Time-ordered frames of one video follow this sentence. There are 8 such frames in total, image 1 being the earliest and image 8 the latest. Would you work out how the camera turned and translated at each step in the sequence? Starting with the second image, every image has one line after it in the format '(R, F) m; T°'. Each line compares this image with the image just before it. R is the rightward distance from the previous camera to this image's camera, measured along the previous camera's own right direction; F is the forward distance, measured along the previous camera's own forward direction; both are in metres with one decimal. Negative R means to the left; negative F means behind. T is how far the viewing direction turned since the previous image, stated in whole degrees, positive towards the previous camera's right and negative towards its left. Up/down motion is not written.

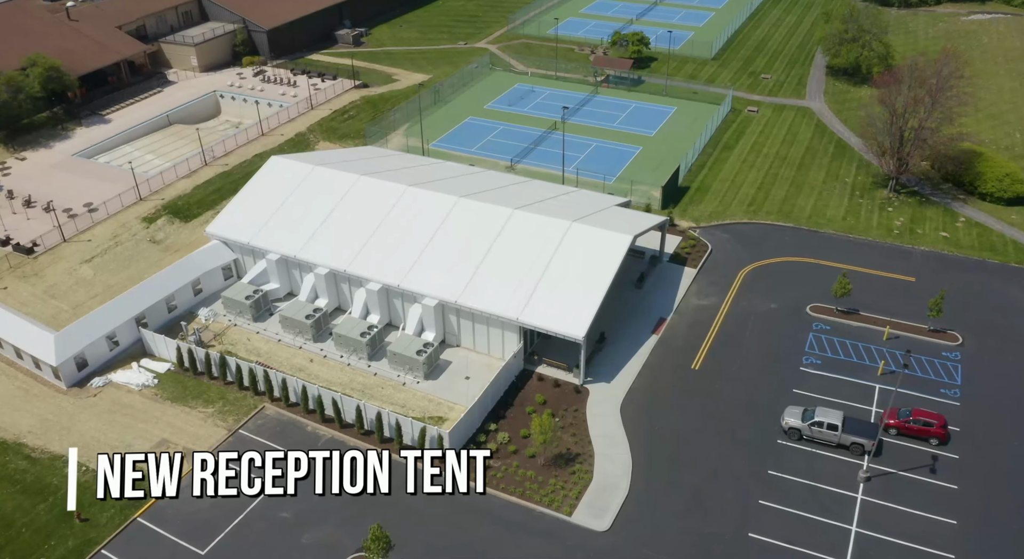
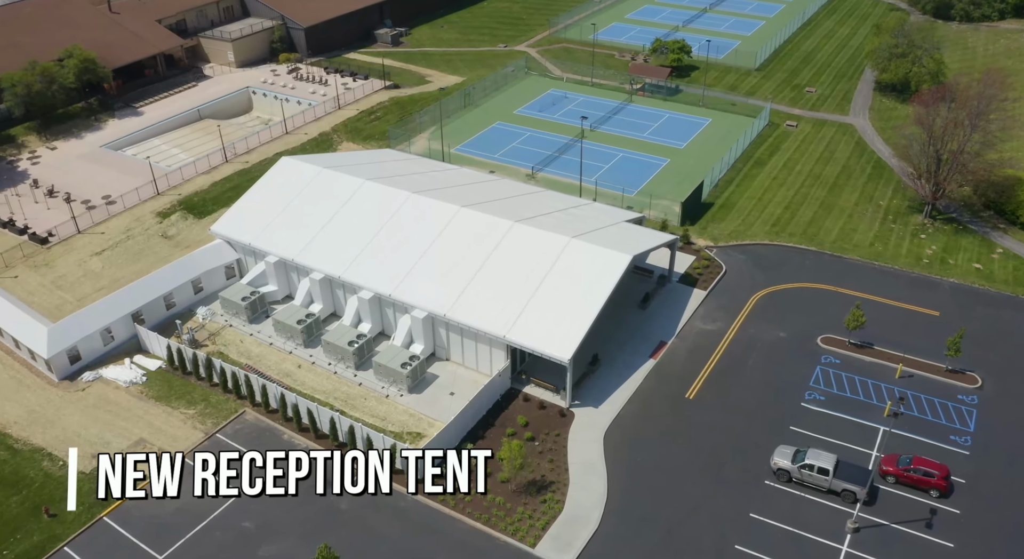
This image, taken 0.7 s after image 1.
(+2.6, +1.1) m; -4°
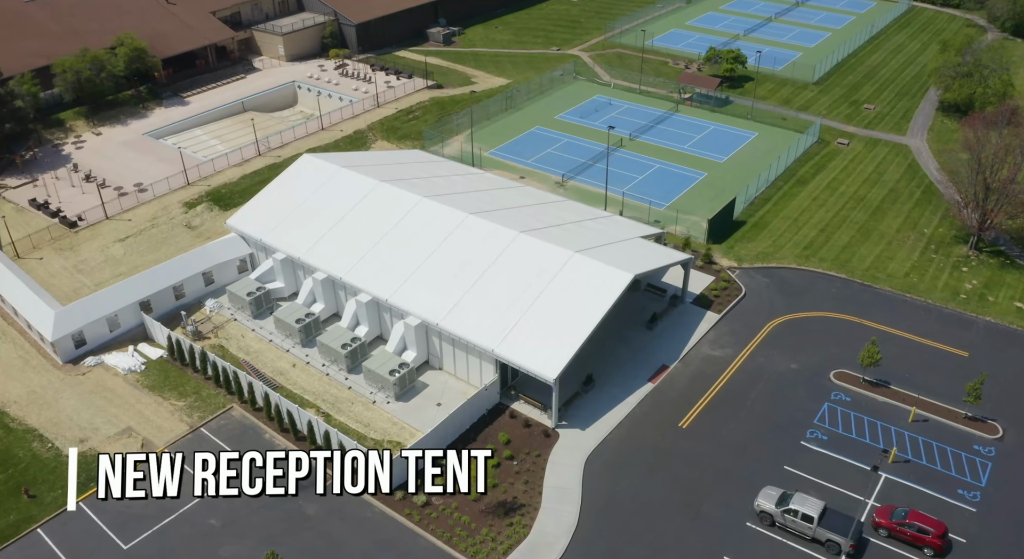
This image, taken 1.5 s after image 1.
(+2.9, +1.0) m; -5°
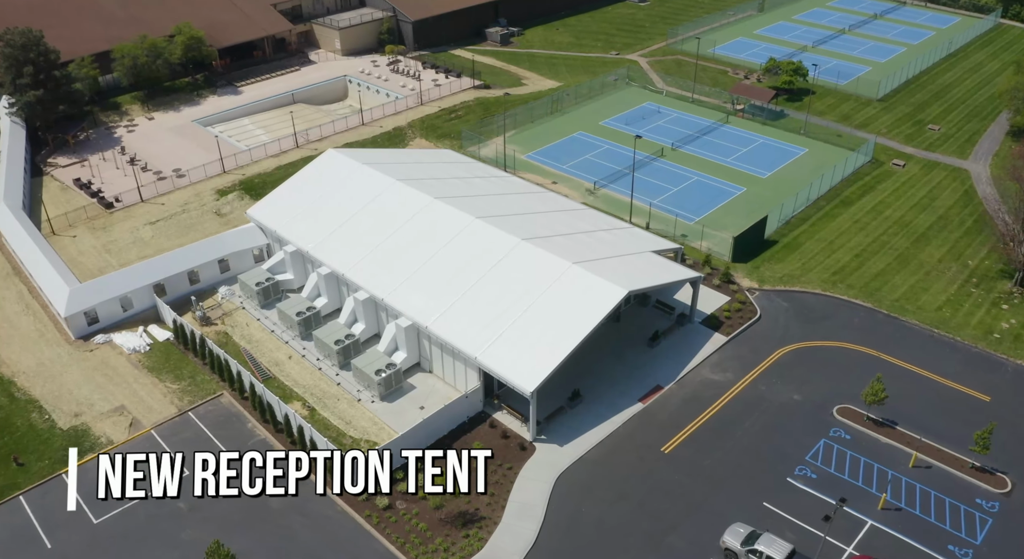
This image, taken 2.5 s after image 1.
(+3.4, +0.7) m; -5°
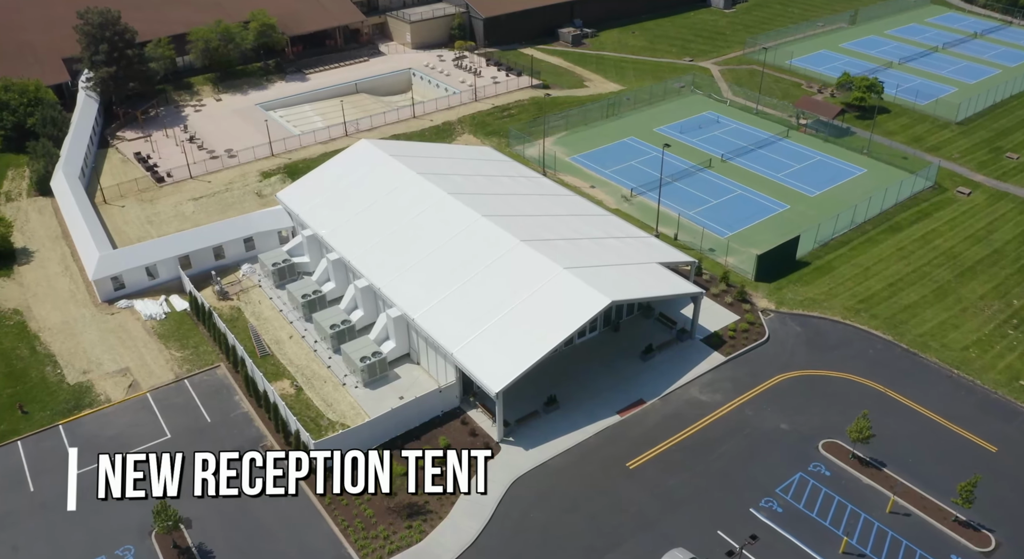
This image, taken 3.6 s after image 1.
(+4.5, +0.2) m; -7°
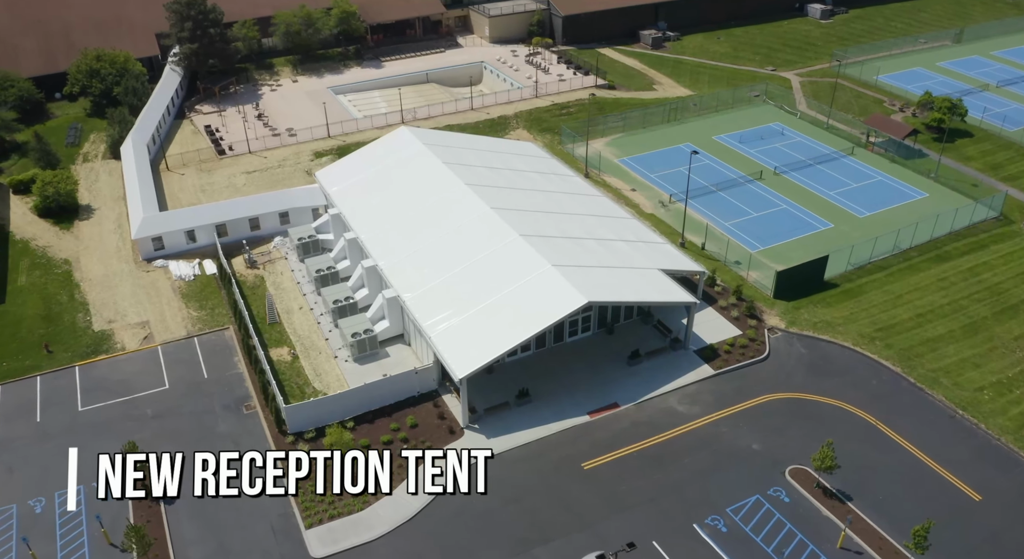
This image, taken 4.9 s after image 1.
(+5.1, -0.3) m; -8°
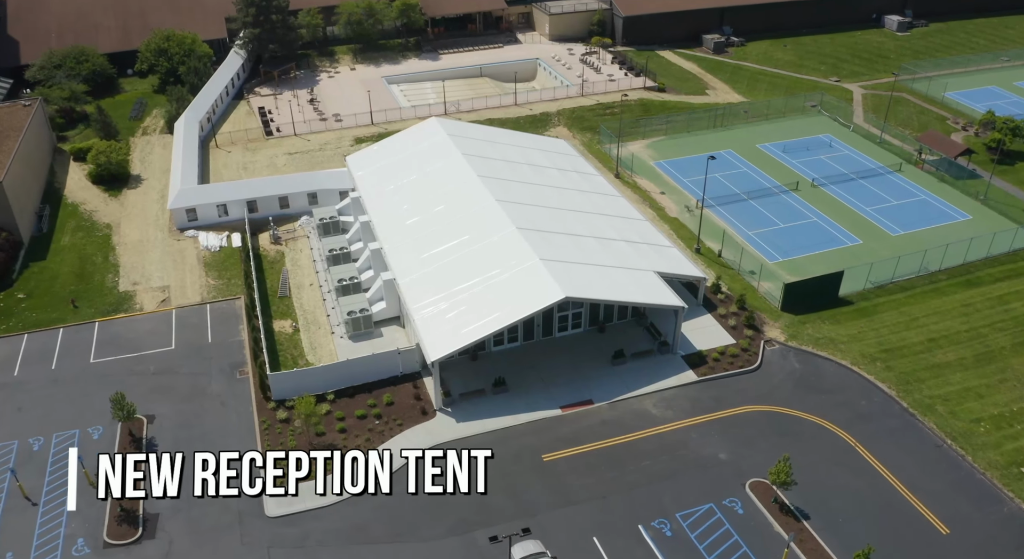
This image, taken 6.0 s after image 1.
(+4.3, -0.5) m; -6°
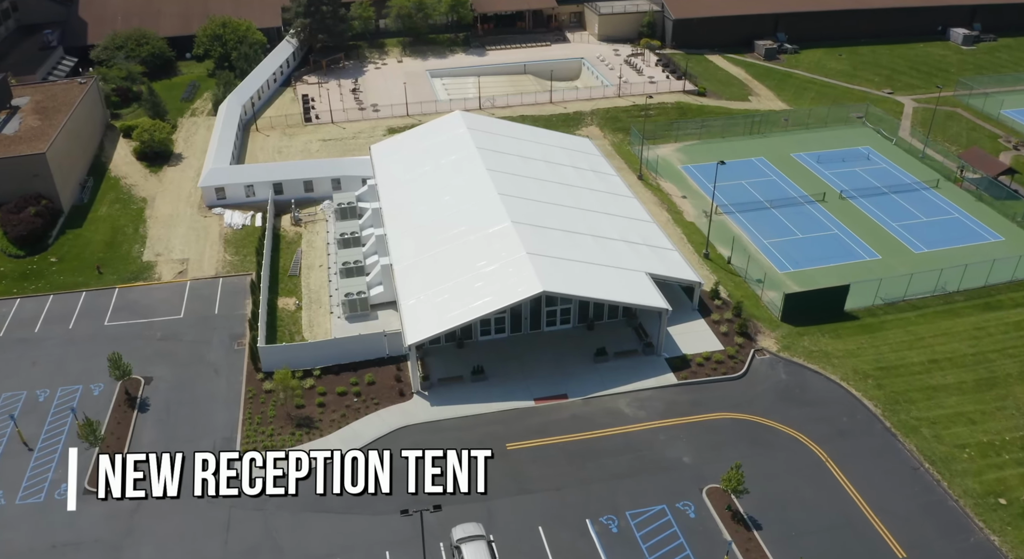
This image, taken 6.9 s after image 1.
(+3.9, -0.7) m; -5°
